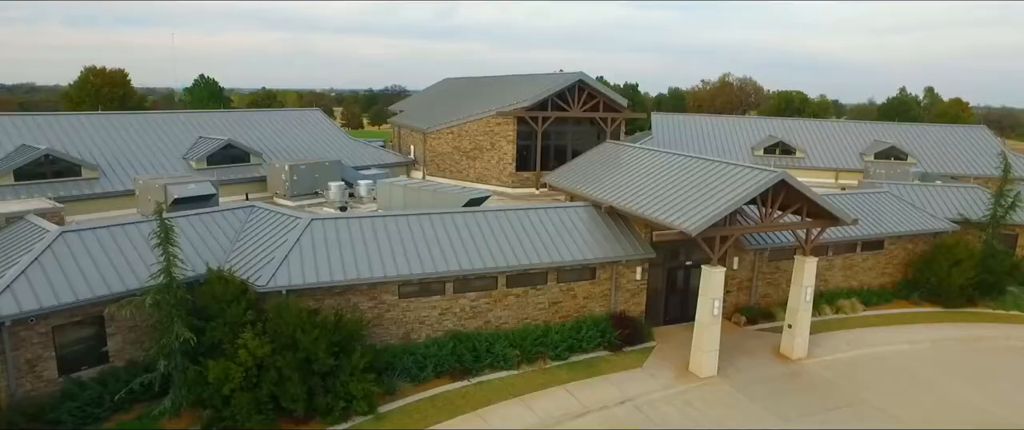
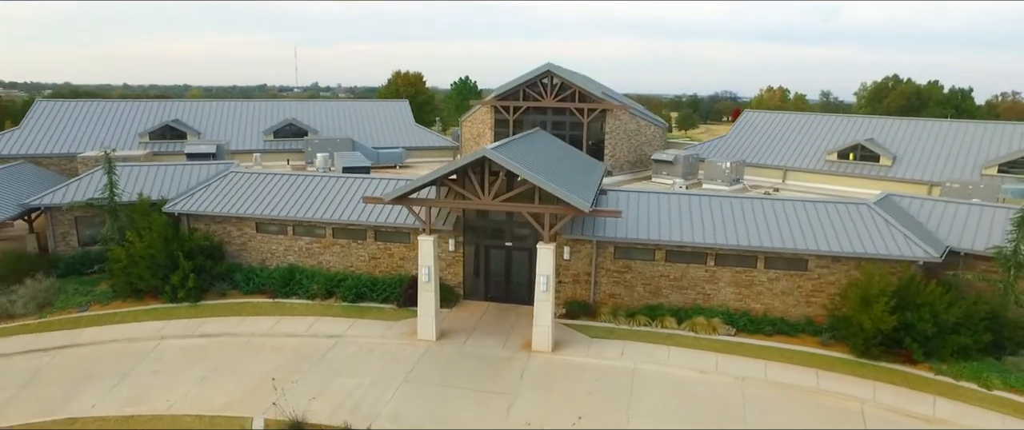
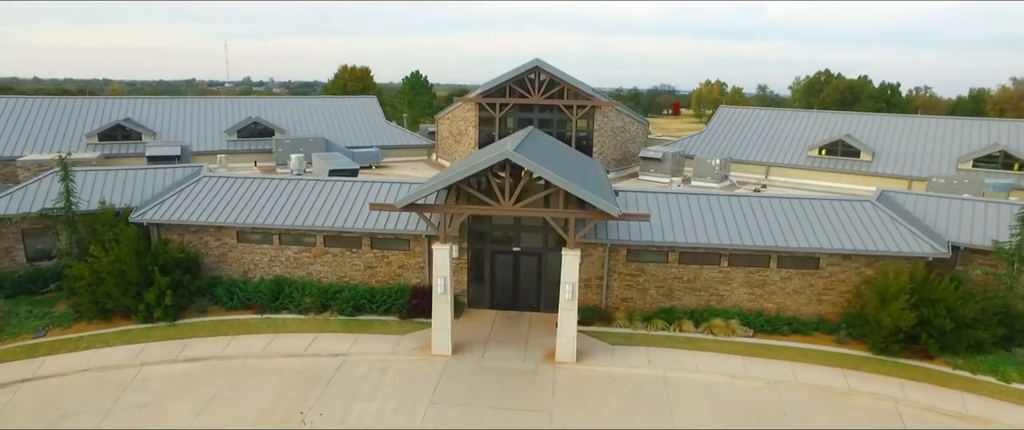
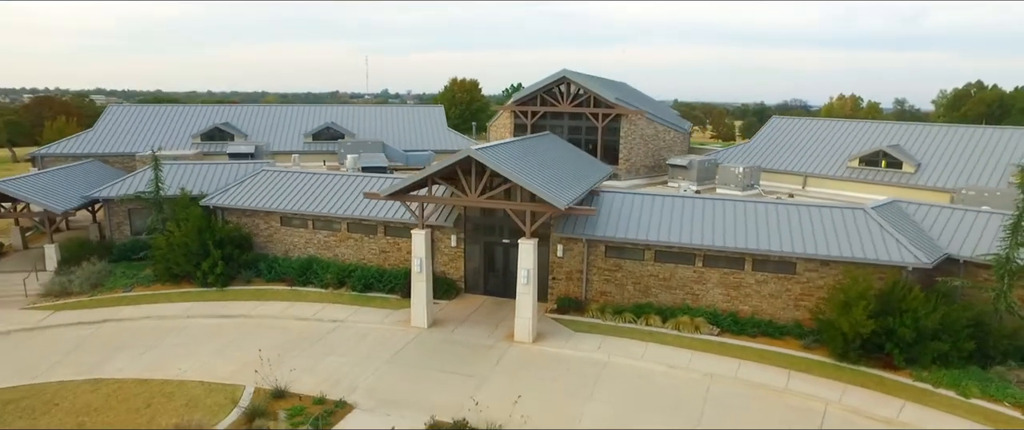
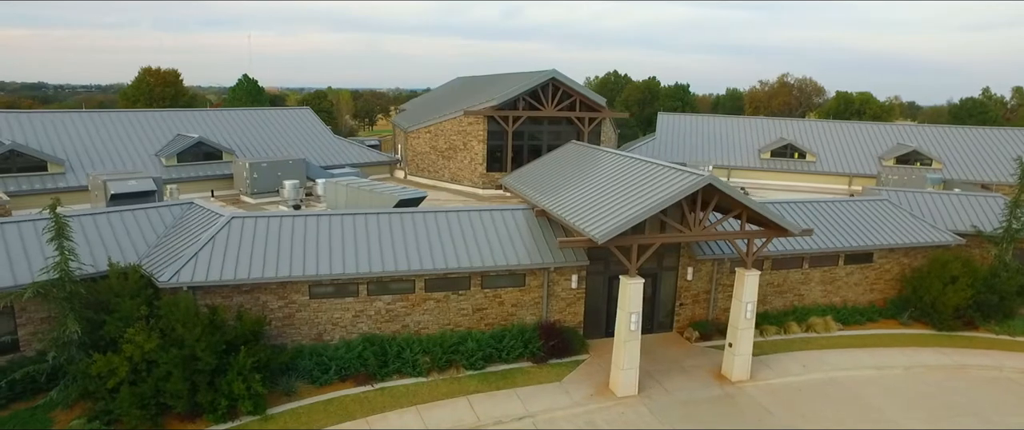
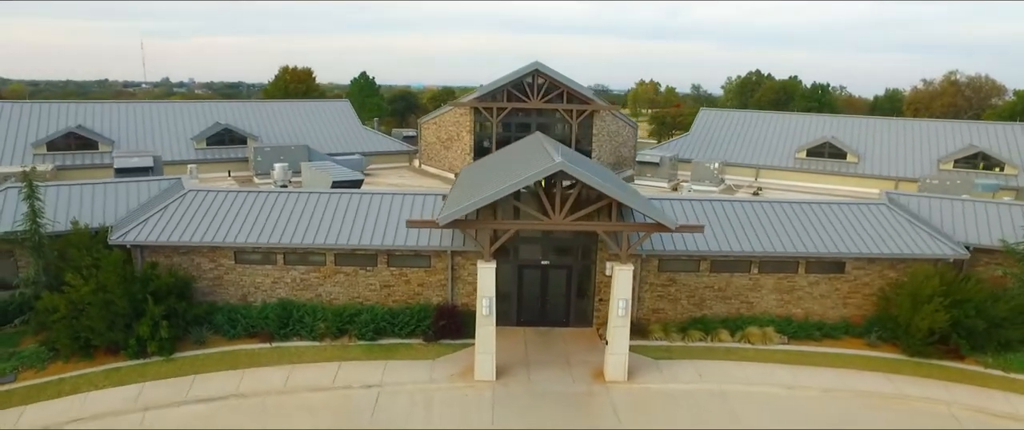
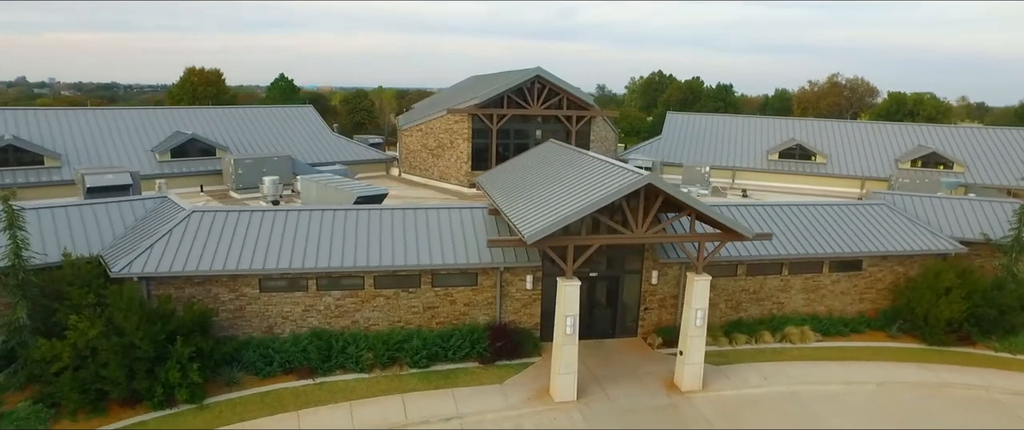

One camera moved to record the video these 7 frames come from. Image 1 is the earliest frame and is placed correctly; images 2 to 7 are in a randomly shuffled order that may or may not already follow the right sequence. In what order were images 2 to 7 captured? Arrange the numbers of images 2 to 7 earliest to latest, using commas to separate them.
5, 7, 6, 3, 2, 4
